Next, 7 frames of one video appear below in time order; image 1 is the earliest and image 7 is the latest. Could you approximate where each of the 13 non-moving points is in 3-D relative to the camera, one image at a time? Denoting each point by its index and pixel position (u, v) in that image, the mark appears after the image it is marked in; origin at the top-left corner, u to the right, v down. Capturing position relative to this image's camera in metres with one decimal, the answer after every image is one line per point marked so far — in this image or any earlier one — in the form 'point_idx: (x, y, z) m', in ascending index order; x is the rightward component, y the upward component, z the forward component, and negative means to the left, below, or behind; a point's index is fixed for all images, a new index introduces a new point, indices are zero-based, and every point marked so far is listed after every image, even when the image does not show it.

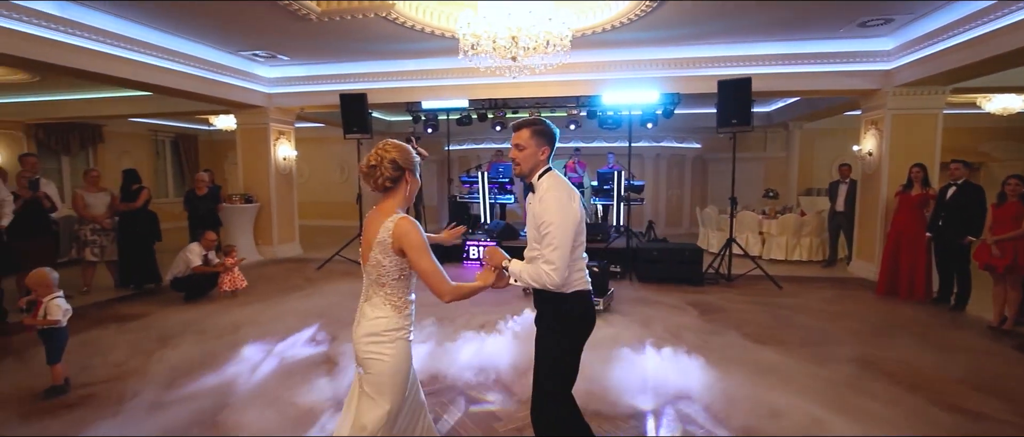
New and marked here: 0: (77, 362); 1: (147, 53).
0: (-2.8, -0.9, +3.3) m
1: (-4.0, +1.8, +5.7) m
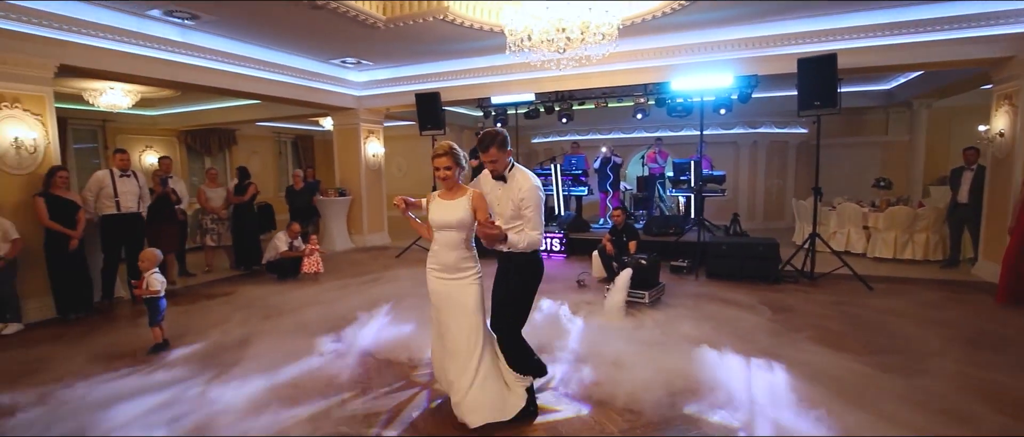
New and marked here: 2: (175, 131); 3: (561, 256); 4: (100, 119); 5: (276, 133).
0: (-2.6, -0.9, +4.0) m
1: (-3.3, +2.0, +6.6) m
2: (-7.0, +1.8, +10.5) m
3: (+0.7, -0.5, +7.2) m
4: (-7.5, +1.8, +9.2) m
5: (-5.8, +2.1, +12.4) m
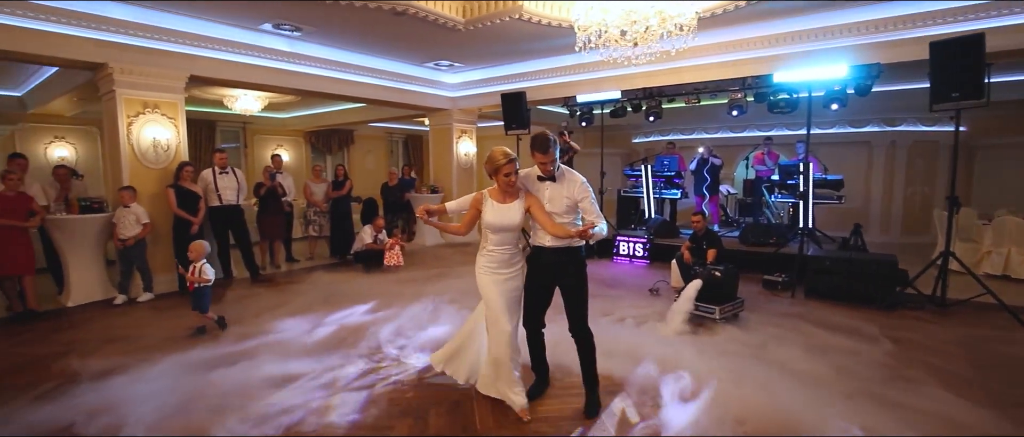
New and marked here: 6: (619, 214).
0: (-2.2, -0.8, +4.4) m
1: (-2.2, +2.0, +7.1) m
2: (-4.8, +2.0, +11.8) m
3: (+1.8, -0.6, +6.8) m
4: (-5.7, +2.0, +10.6) m
5: (-3.2, +2.3, +13.3) m
6: (+1.9, +0.1, +8.9) m
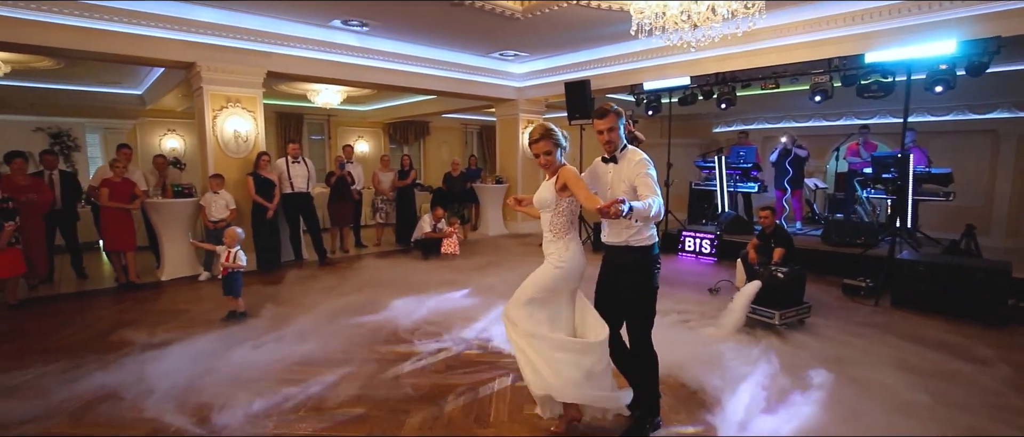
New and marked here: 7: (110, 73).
0: (-1.8, -0.7, +4.7) m
1: (-1.3, +2.2, +7.3) m
2: (-3.2, +2.3, +12.3) m
3: (+2.5, -0.5, +6.4) m
4: (-4.2, +2.3, +11.3) m
5: (-1.3, +2.5, +13.6) m
6: (+3.0, +0.2, +8.4) m
7: (-6.0, +2.2, +7.5) m
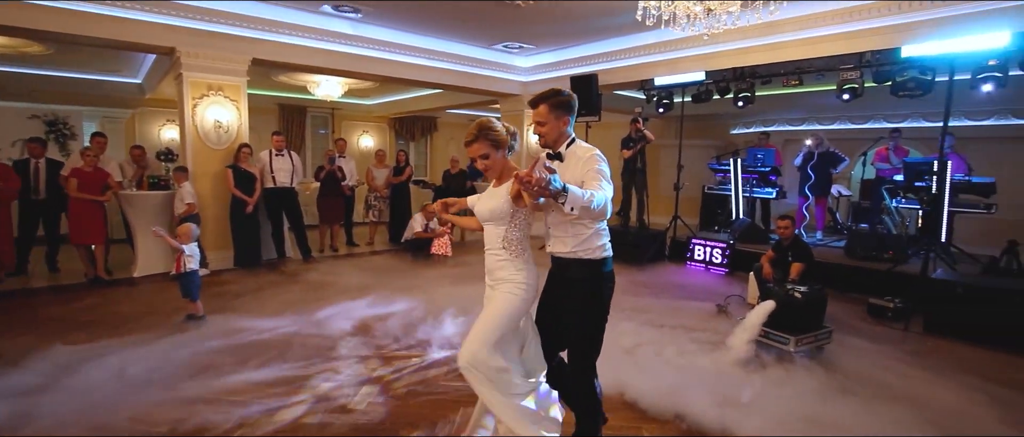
0: (-1.9, -0.6, +4.3) m
1: (-1.2, +2.2, +6.9) m
2: (-3.0, +2.4, +12.0) m
3: (+2.5, -0.6, +5.9) m
4: (-4.0, +2.4, +11.0) m
5: (-1.1, +2.6, +13.2) m
6: (+3.0, +0.1, +7.9) m
7: (-5.9, +2.3, +7.3) m
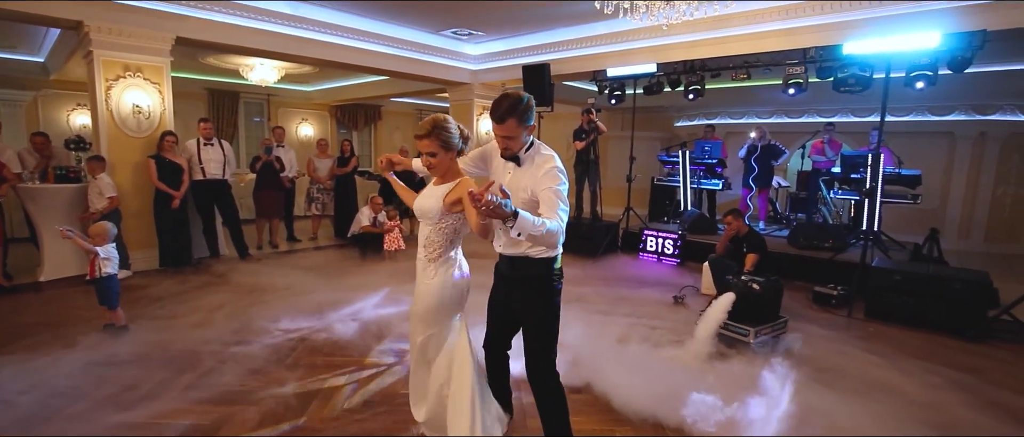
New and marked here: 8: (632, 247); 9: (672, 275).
0: (-2.2, -0.6, +4.0) m
1: (-1.9, +2.3, +6.5) m
2: (-4.1, +2.5, +11.4) m
3: (+1.9, -0.5, +6.0) m
4: (-5.1, +2.6, +10.3) m
5: (-2.4, +2.8, +12.8) m
6: (+2.2, +0.2, +8.1) m
7: (-6.6, +2.3, +6.4) m
8: (+1.6, -0.4, +6.6) m
9: (+1.8, -0.6, +5.6) m
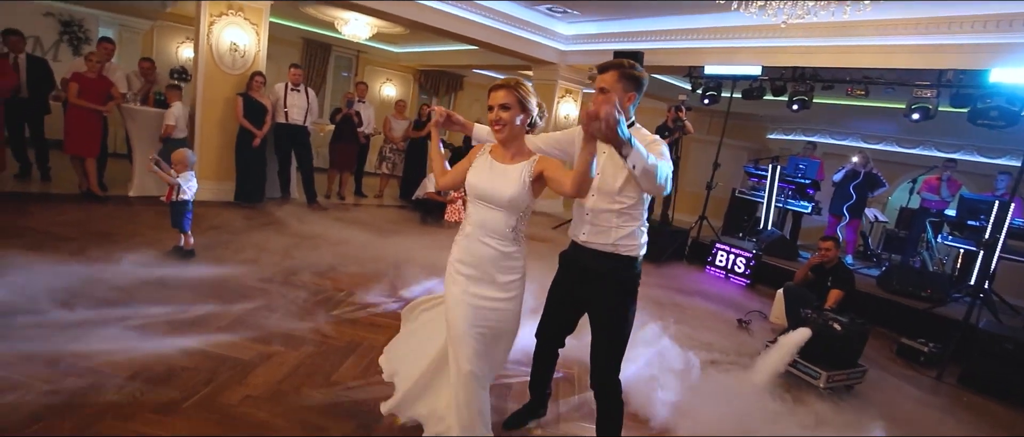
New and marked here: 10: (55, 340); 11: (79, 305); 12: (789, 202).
0: (-1.8, -0.2, +4.1) m
1: (-0.7, +2.7, +6.4) m
2: (-2.3, +3.4, +11.5) m
3: (+2.5, -0.7, +5.6) m
4: (-3.3, +3.5, +10.6) m
5: (-0.3, +3.4, +12.7) m
6: (+3.2, 0.0, +7.6) m
7: (-5.3, +3.5, +6.9) m
8: (+2.3, -0.5, +6.2) m
9: (+2.3, -0.8, +5.2) m
10: (-2.0, -0.5, +2.2) m
11: (-2.2, -0.4, +2.6) m
12: (+3.6, +0.2, +6.6) m
